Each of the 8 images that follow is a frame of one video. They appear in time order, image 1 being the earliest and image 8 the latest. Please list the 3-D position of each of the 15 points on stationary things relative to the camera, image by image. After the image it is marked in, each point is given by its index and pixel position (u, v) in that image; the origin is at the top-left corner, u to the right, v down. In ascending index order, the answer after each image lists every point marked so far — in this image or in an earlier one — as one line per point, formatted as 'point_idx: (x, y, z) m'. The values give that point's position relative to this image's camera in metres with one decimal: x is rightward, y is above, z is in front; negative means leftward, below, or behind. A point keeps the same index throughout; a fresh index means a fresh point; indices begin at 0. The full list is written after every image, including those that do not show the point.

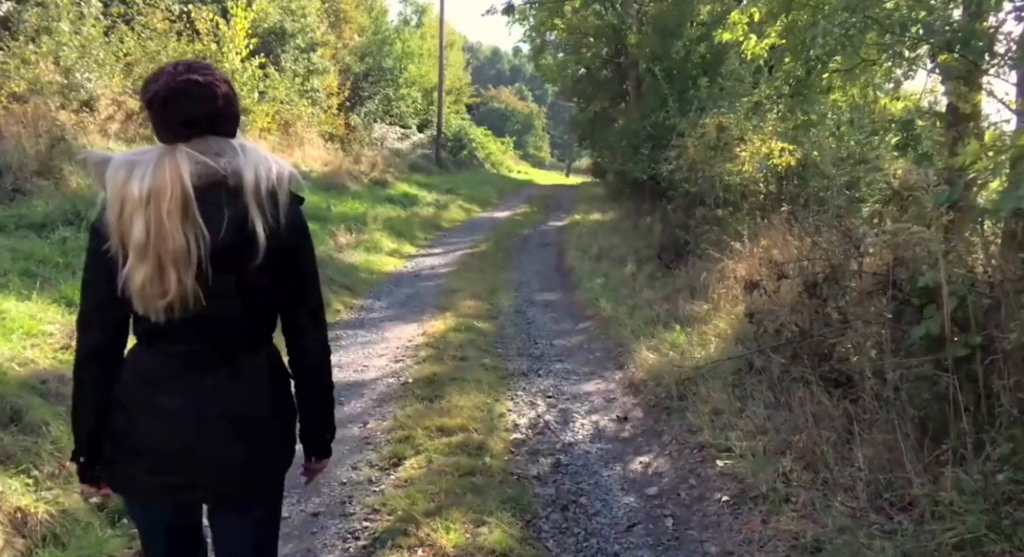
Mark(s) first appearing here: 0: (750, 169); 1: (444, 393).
0: (+2.8, +1.3, +11.8) m
1: (-0.5, -0.8, +7.2) m
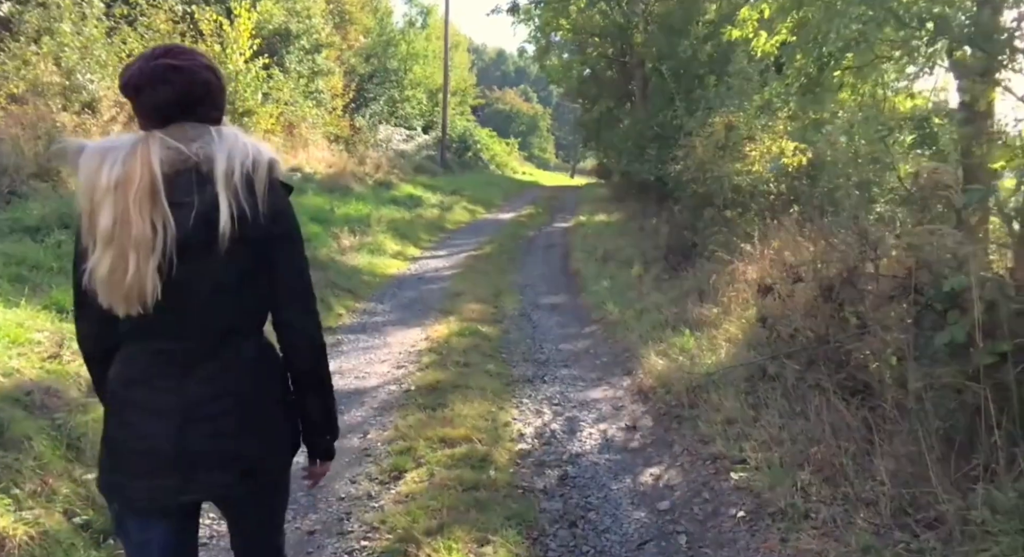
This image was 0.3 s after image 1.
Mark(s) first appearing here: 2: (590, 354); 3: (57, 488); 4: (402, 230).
0: (+2.9, +1.3, +11.6) m
1: (-0.5, -0.9, +7.0) m
2: (+0.7, -0.7, +9.3) m
3: (-2.3, -1.1, +5.0) m
4: (-2.1, +1.0, +19.6) m
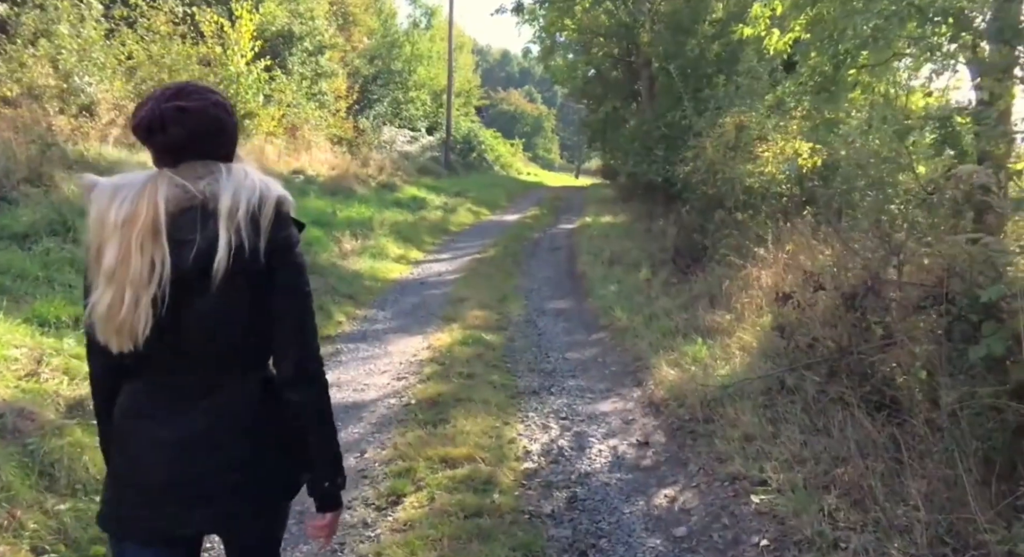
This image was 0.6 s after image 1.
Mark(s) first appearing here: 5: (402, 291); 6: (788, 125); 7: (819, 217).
0: (+2.9, +1.2, +11.3) m
1: (-0.4, -0.9, +6.6) m
2: (+0.8, -0.8, +9.0) m
3: (-2.2, -1.1, +4.6) m
4: (-2.0, +0.9, +19.3) m
5: (-1.5, -0.2, +13.3) m
6: (+3.0, +1.7, +10.8) m
7: (+3.1, +0.6, +10.0) m
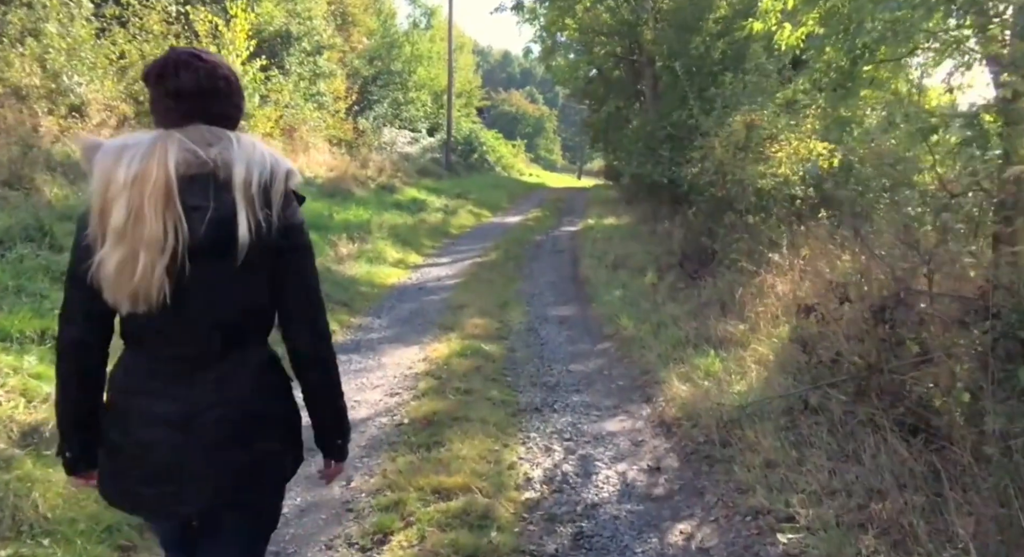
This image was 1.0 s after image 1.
0: (+2.9, +1.1, +10.7) m
1: (-0.4, -1.0, +6.1) m
2: (+0.8, -0.8, +8.5) m
3: (-2.3, -1.2, +4.1) m
4: (-2.0, +0.8, +18.8) m
5: (-1.5, -0.2, +12.8) m
6: (+3.0, +1.6, +10.3) m
7: (+3.1, +0.6, +9.4) m
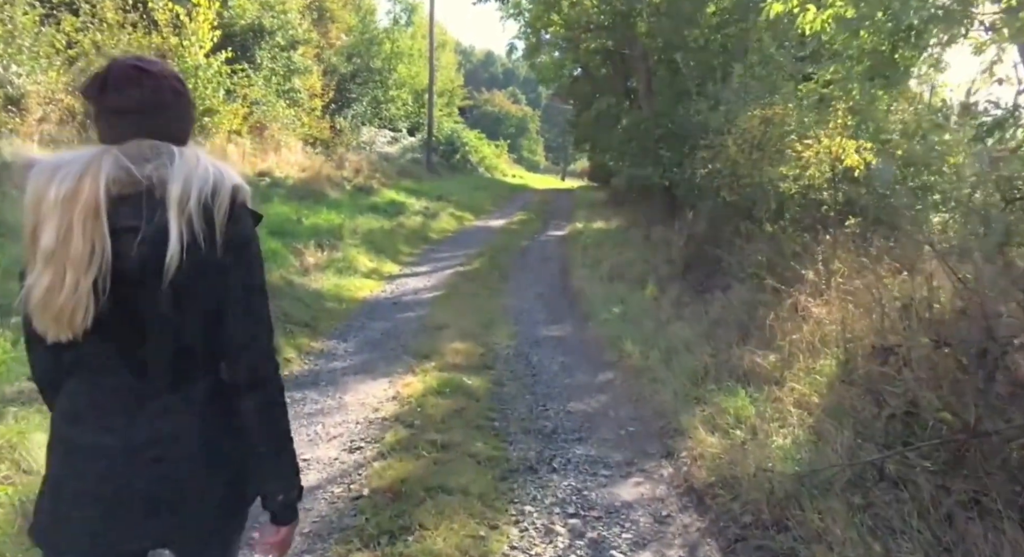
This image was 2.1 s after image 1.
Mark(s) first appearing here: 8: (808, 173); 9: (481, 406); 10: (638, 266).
0: (+2.8, +1.0, +9.4) m
1: (-0.5, -1.1, +4.7) m
2: (+0.7, -1.0, +7.1) m
3: (-2.3, -1.3, +2.7) m
4: (-2.3, +0.6, +17.3) m
5: (-1.6, -0.4, +11.3) m
6: (+2.9, +1.4, +8.9) m
7: (+3.0, +0.4, +8.1) m
8: (+2.8, +1.0, +9.4) m
9: (-0.2, -0.9, +7.1) m
10: (+1.9, +0.2, +14.8) m
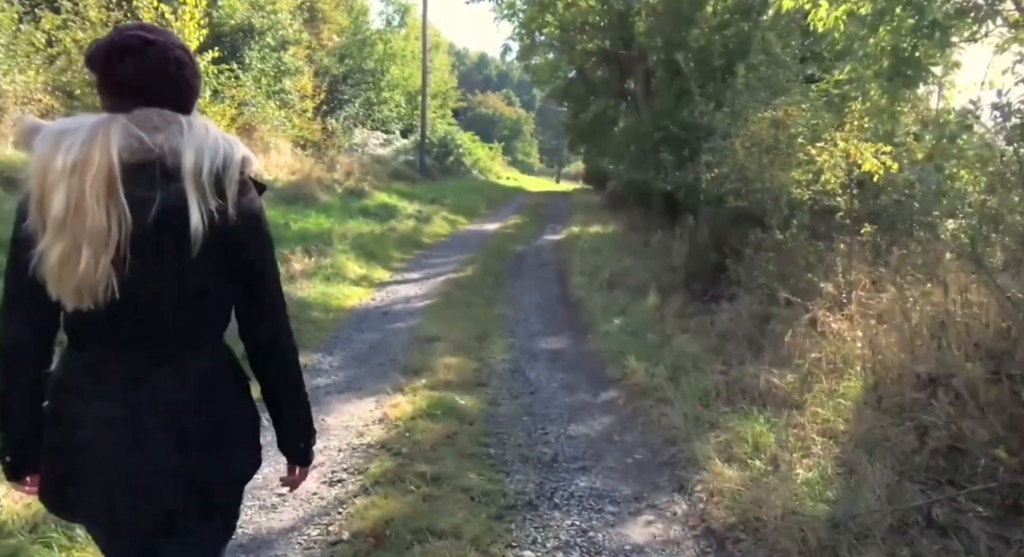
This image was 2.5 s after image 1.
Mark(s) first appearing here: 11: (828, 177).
0: (+2.8, +0.9, +8.8) m
1: (-0.5, -1.2, +4.1) m
2: (+0.7, -1.1, +6.5) m
3: (-2.3, -1.4, +2.1) m
4: (-2.4, +0.5, +16.7) m
5: (-1.7, -0.5, +10.8) m
6: (+2.9, +1.3, +8.4) m
7: (+2.9, +0.3, +7.5) m
8: (+2.8, +0.9, +8.9) m
9: (-0.2, -1.0, +6.5) m
10: (+1.8, +0.1, +14.3) m
11: (+2.8, +0.9, +8.8) m
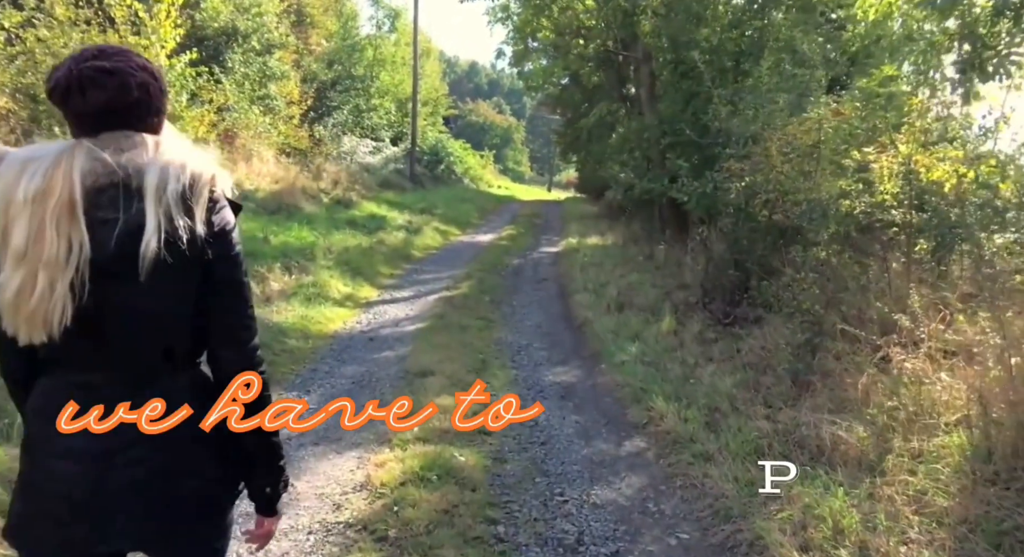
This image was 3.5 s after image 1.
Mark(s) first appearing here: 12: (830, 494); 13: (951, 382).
0: (+2.8, +0.7, +7.7) m
1: (-0.4, -1.4, +2.9) m
2: (+0.7, -1.3, +5.3) m
3: (-2.1, -1.6, +0.8) m
4: (-2.4, +0.2, +15.5) m
5: (-1.6, -0.7, +9.5) m
6: (+2.9, +1.1, +7.2) m
7: (+3.0, +0.1, +6.4) m
8: (+2.8, +0.7, +7.7) m
9: (-0.2, -1.2, +5.3) m
10: (+1.8, -0.2, +13.1) m
11: (+2.8, +0.7, +7.6) m
12: (+1.6, -1.1, +5.0) m
13: (+2.3, -0.5, +5.5) m
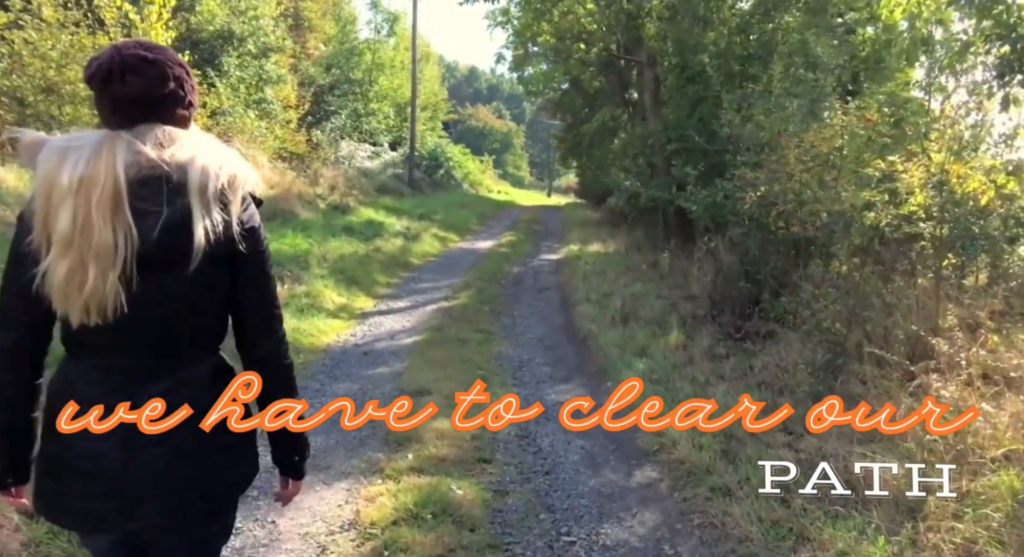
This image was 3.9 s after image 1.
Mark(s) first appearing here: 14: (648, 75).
0: (+2.8, +0.6, +7.2) m
1: (-0.4, -1.5, +2.4) m
2: (+0.8, -1.4, +4.8) m
3: (-2.1, -1.6, +0.4) m
4: (-2.4, +0.1, +15.0) m
5: (-1.6, -0.8, +9.0) m
6: (+2.9, +1.0, +6.7) m
7: (+3.0, 0.0, +5.9) m
8: (+2.8, +0.6, +7.2) m
9: (-0.2, -1.3, +4.8) m
10: (+1.8, -0.3, +12.6) m
11: (+2.8, +0.6, +7.2) m
12: (+1.6, -1.2, +4.5) m
13: (+2.3, -0.6, +5.0) m
14: (+2.4, +3.6, +17.3) m
